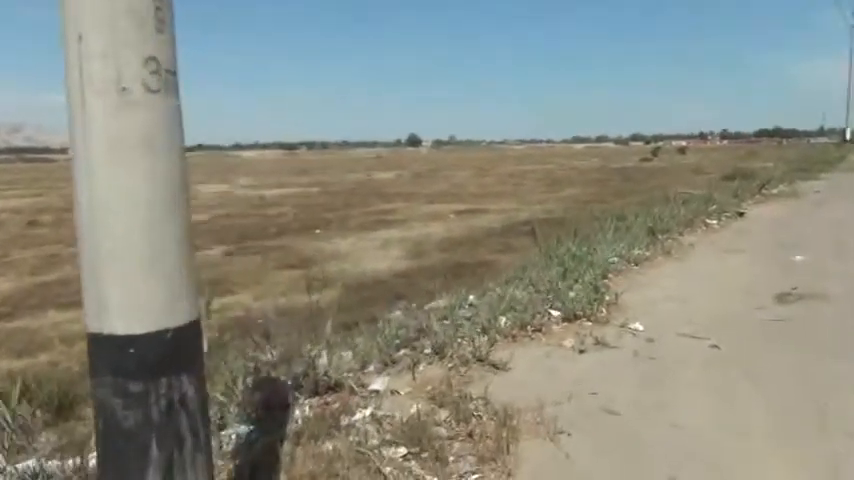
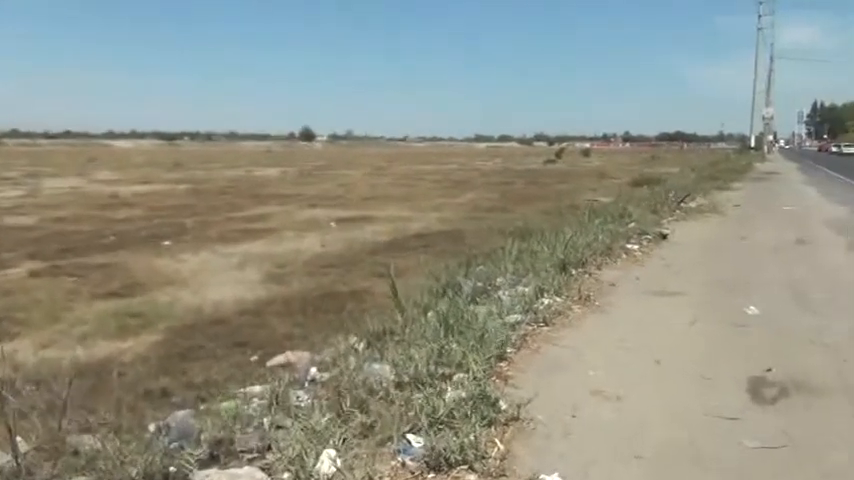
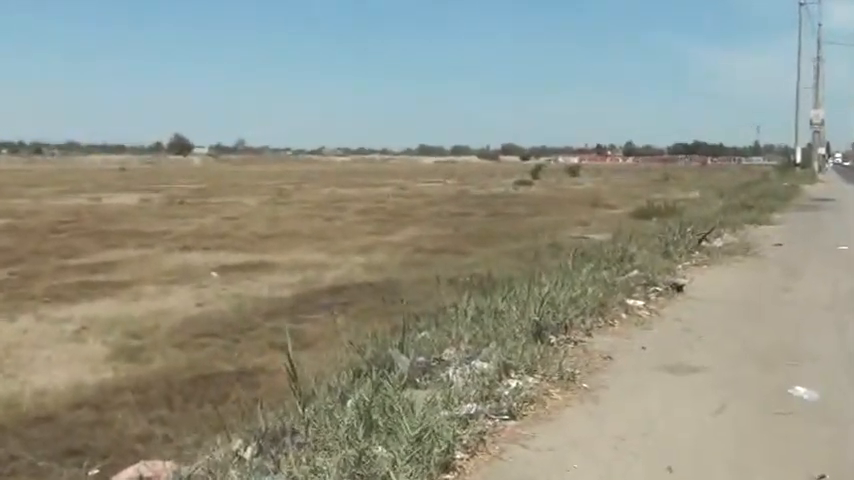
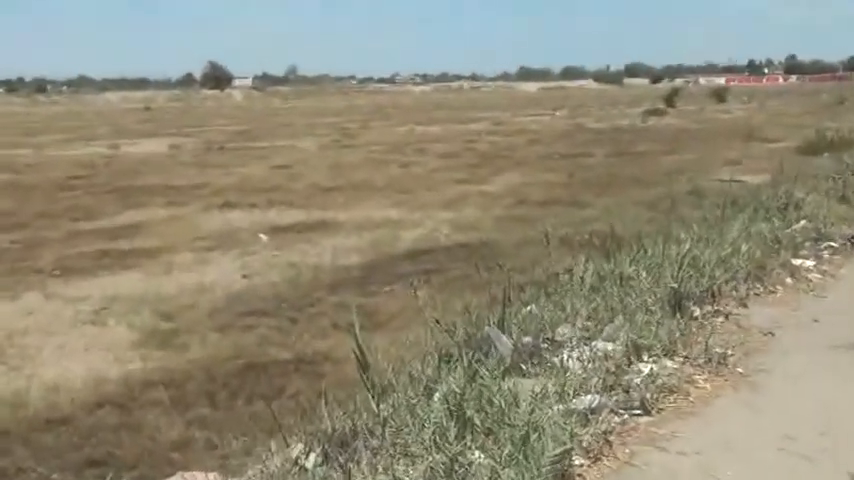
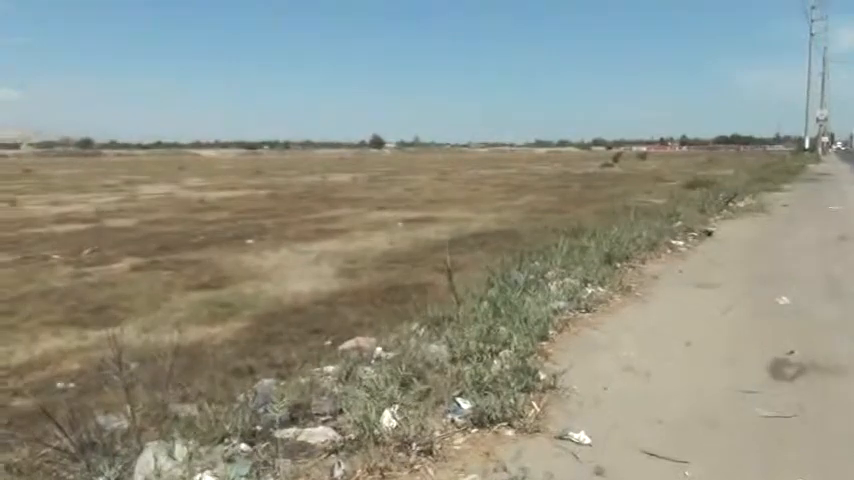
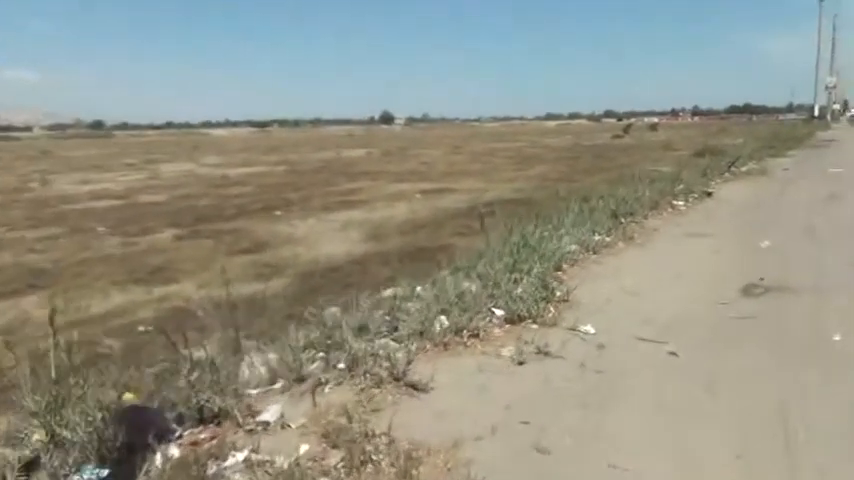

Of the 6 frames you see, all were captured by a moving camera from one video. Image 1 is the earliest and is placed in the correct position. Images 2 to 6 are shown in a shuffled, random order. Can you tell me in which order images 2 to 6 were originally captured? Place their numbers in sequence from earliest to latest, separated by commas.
6, 5, 2, 3, 4
